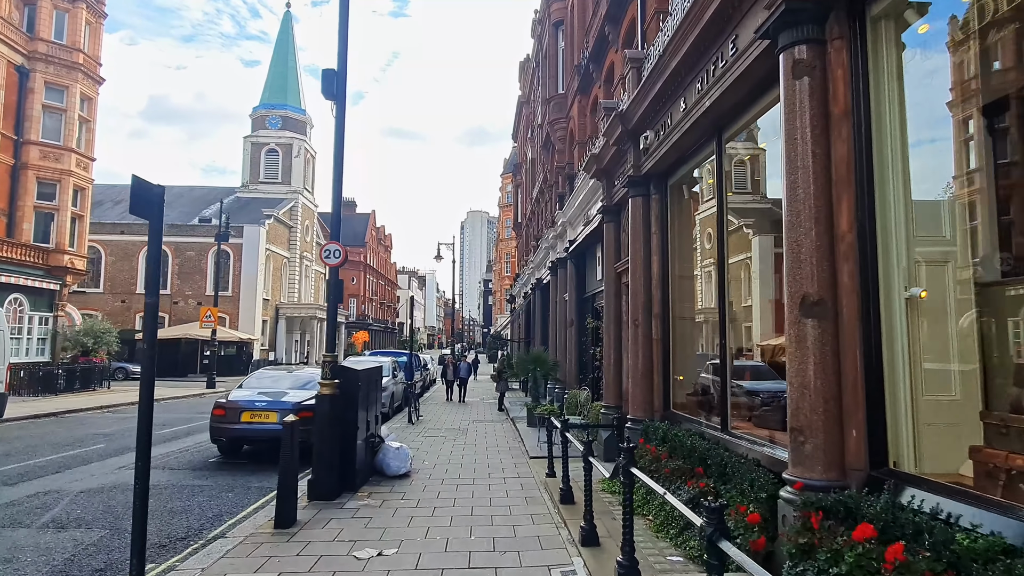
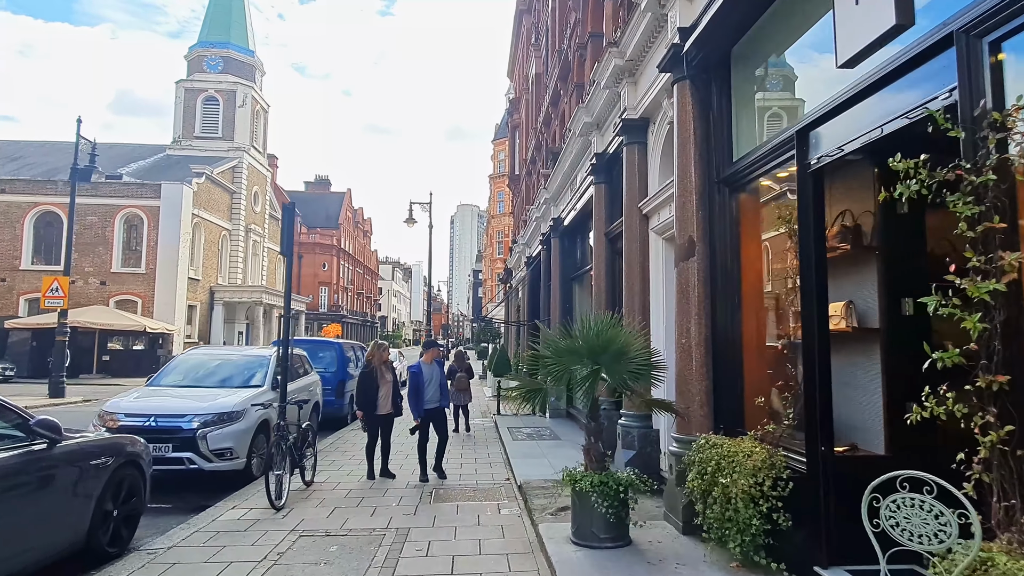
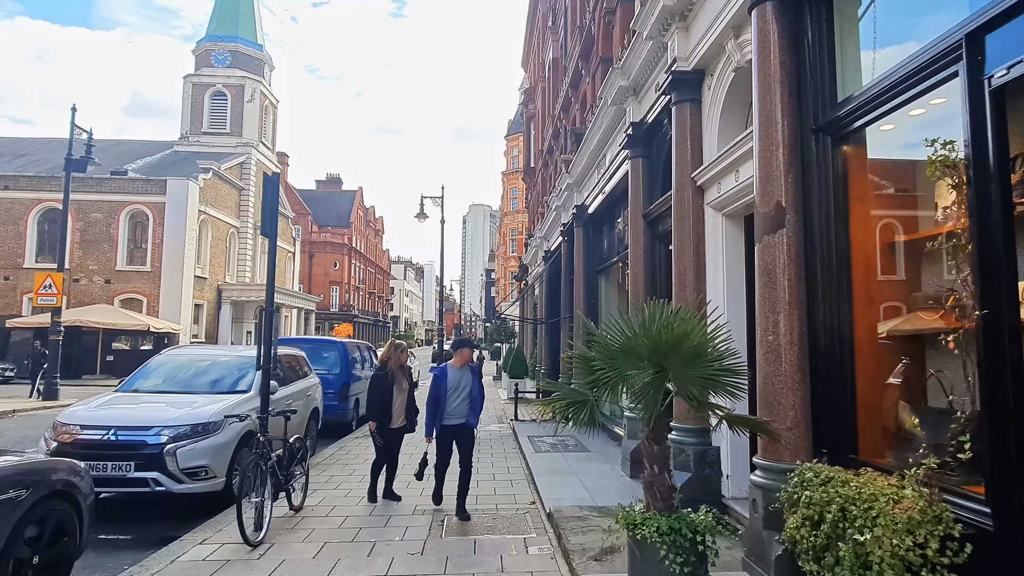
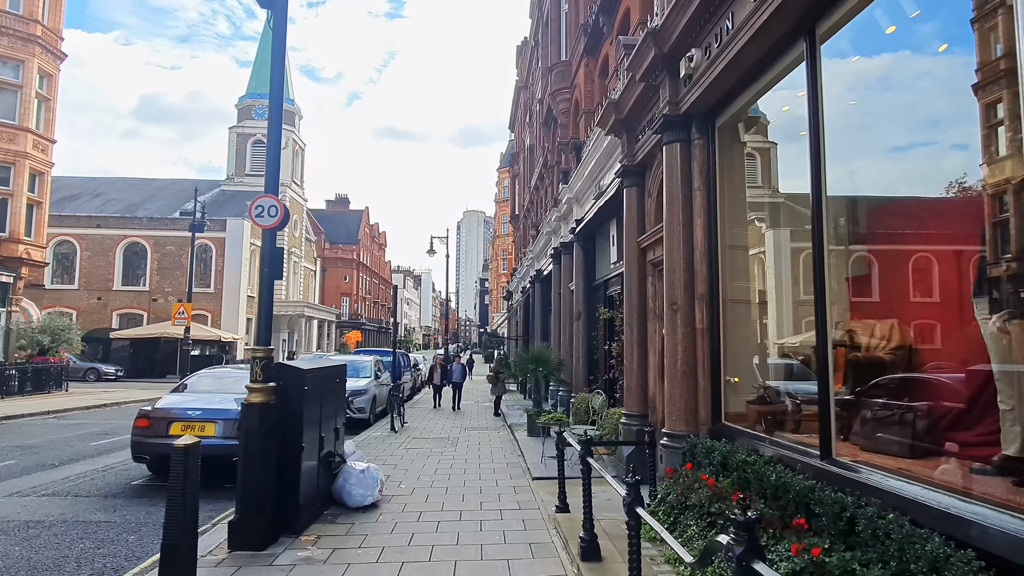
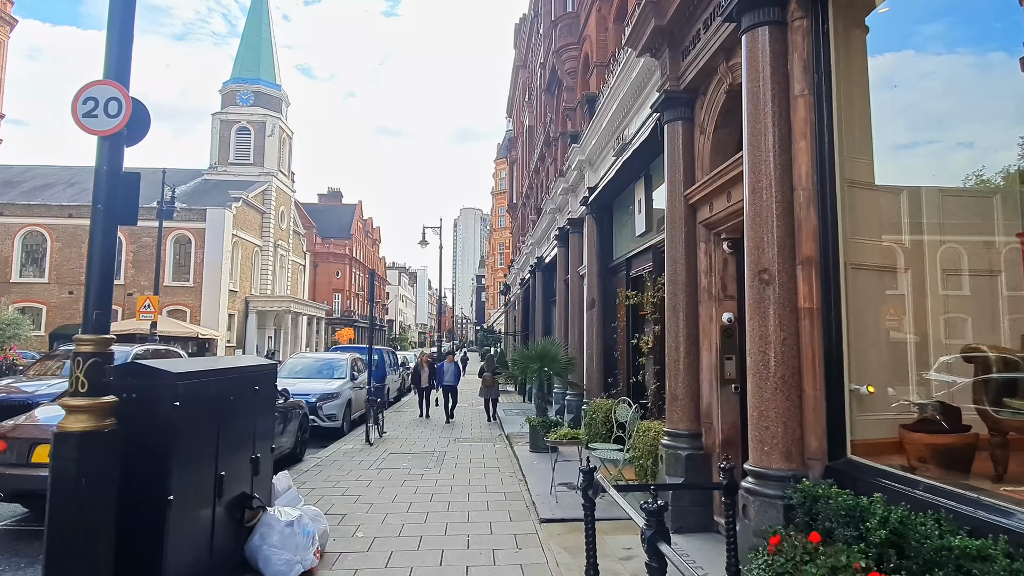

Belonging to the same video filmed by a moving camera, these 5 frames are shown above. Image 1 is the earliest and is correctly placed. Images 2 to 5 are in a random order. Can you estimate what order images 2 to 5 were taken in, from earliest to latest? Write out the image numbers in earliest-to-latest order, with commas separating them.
4, 5, 2, 3
